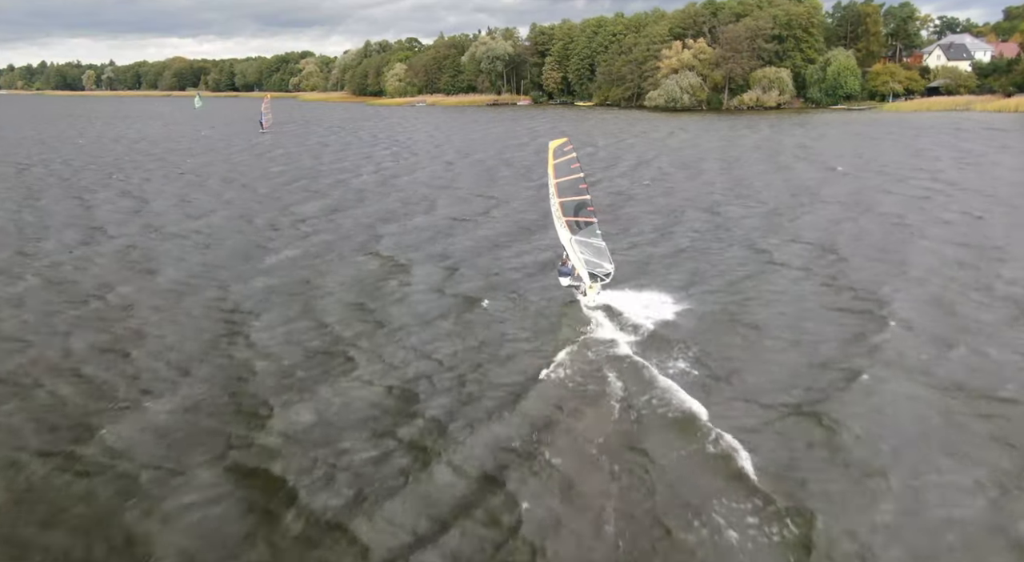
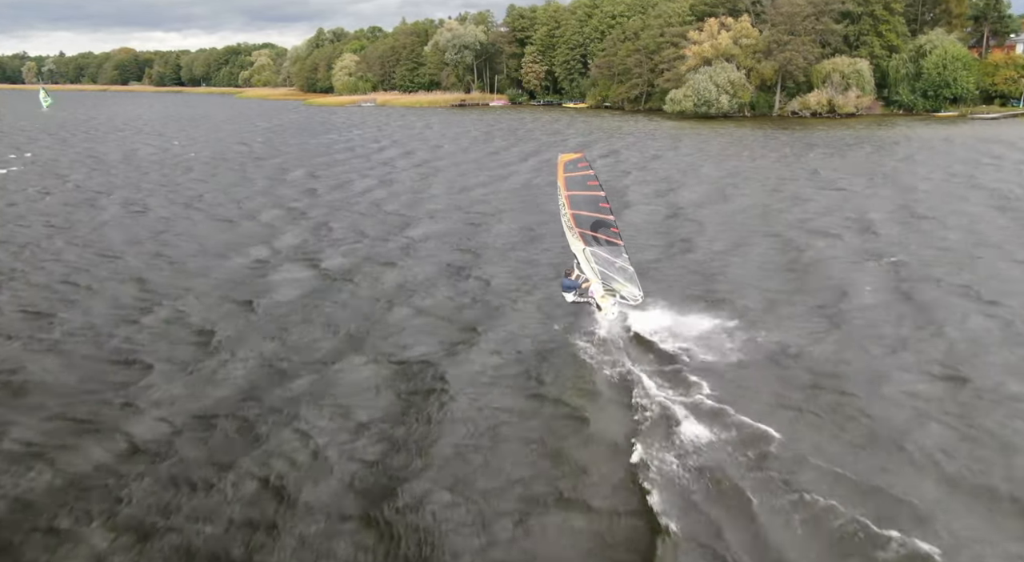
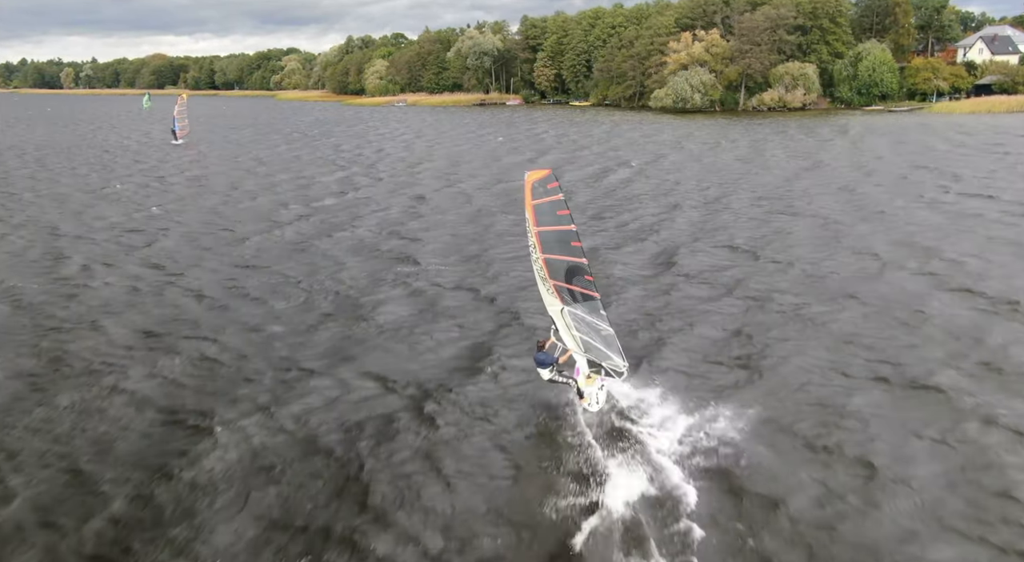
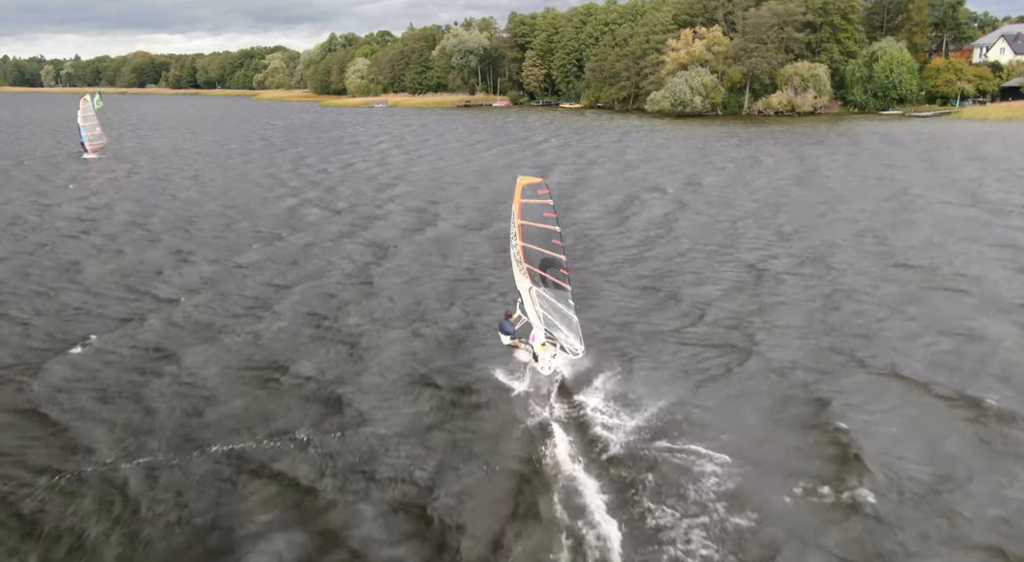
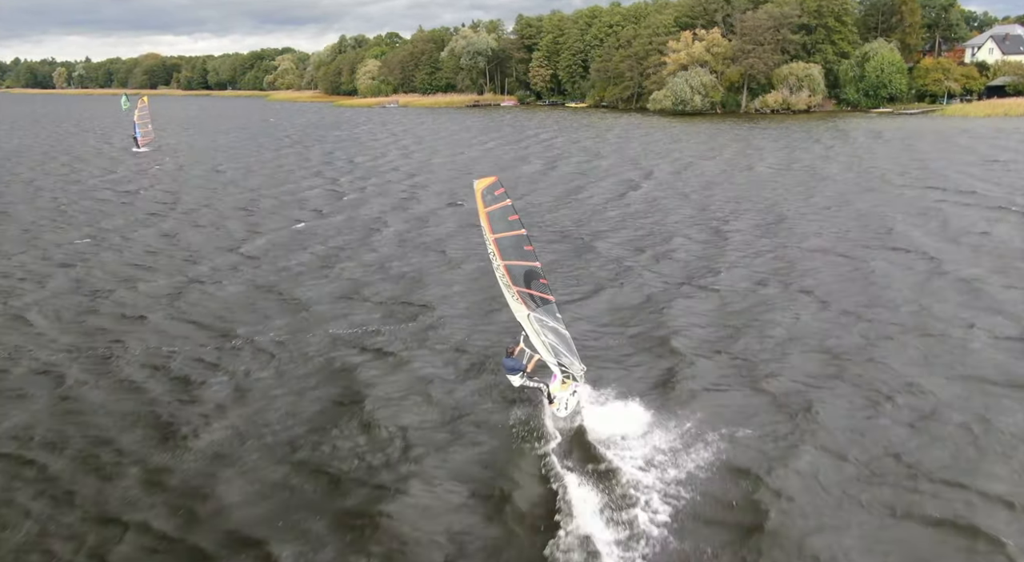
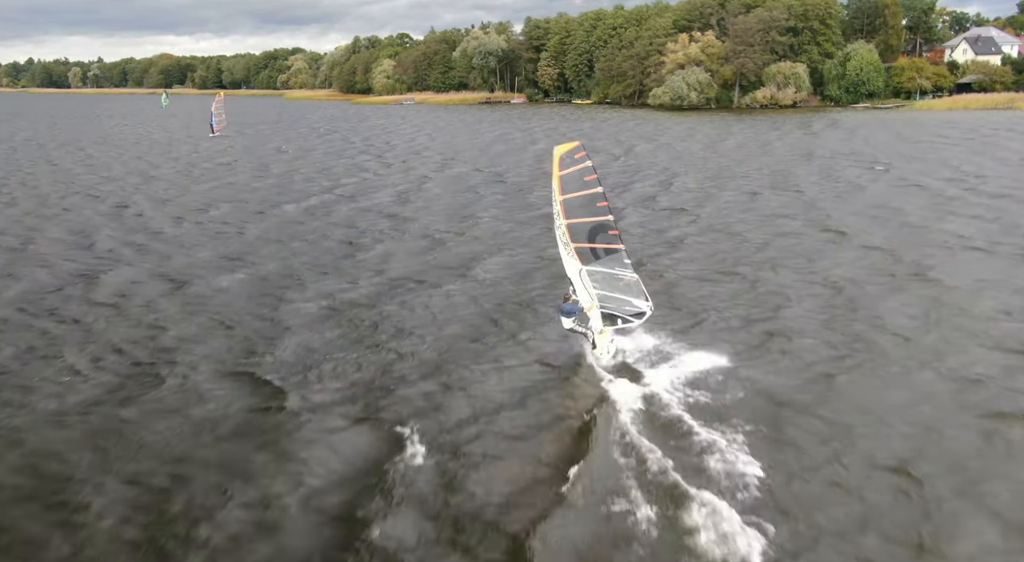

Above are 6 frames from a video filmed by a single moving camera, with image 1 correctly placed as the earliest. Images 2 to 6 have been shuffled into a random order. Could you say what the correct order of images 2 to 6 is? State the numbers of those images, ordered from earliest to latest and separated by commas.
6, 3, 5, 4, 2
